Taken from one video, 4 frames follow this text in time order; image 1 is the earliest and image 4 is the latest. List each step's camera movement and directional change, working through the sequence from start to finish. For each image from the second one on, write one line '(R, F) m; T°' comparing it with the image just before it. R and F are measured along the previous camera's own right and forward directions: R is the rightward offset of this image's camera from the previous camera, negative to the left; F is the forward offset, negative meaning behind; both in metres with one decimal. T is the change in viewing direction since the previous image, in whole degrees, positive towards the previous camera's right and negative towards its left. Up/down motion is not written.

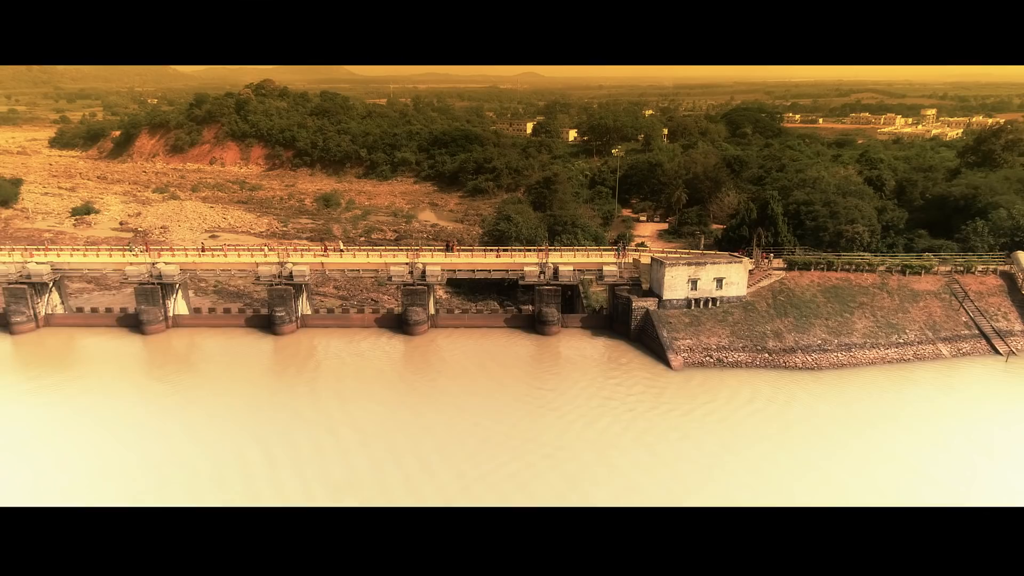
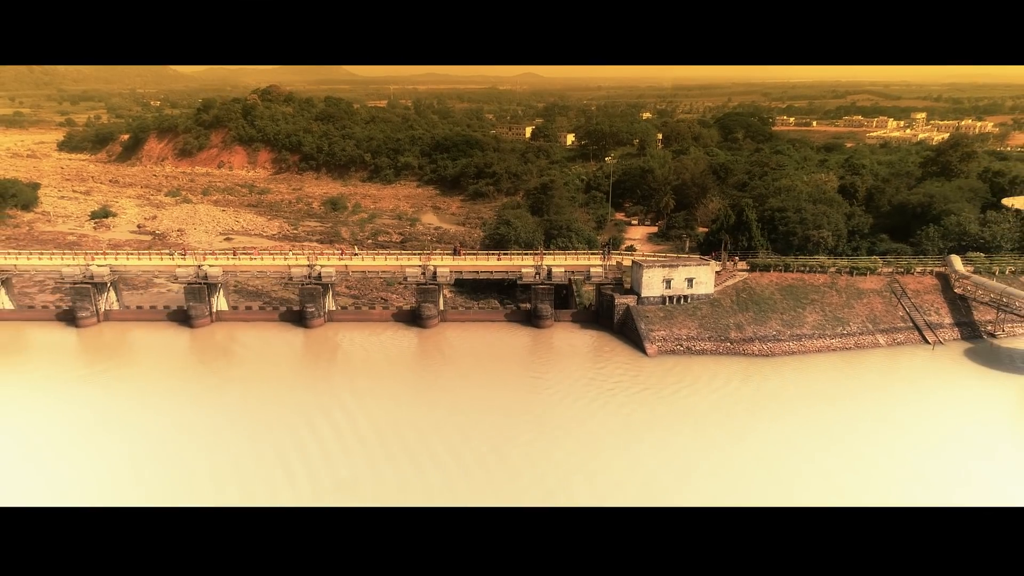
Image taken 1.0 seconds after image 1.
(0.0, -1.8) m; 0°
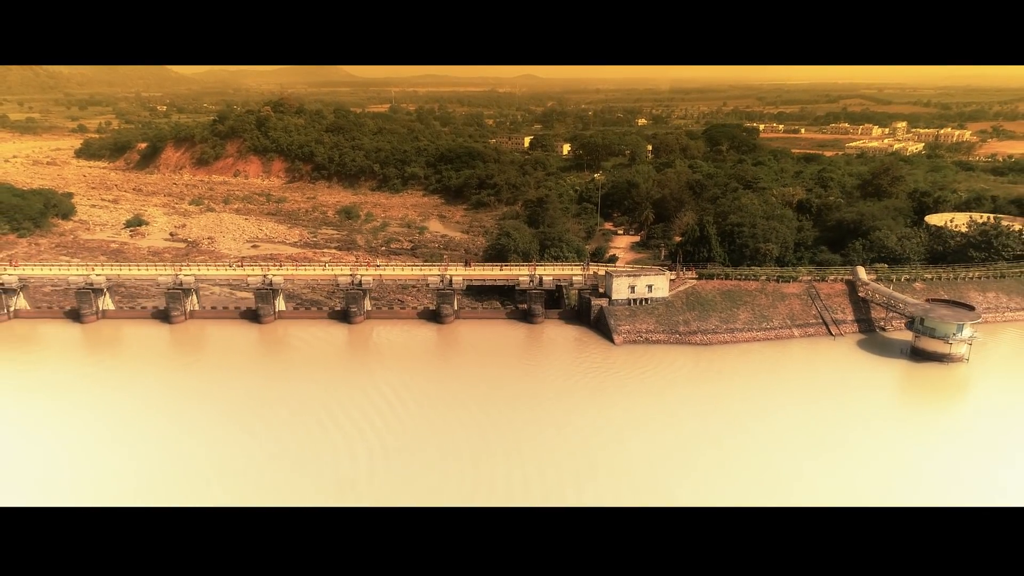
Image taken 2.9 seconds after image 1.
(0.0, -3.8) m; 0°
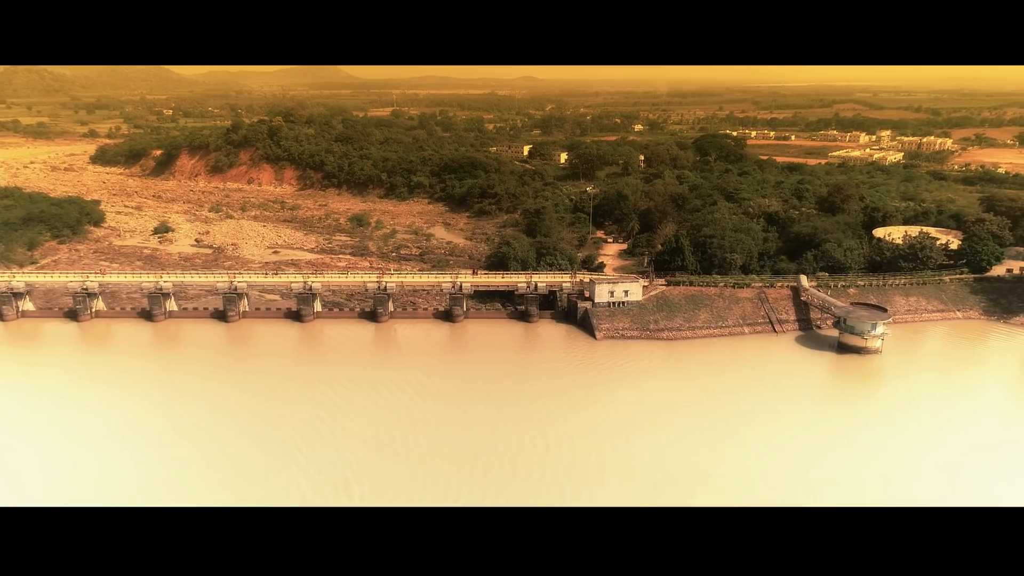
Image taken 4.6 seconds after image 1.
(0.0, -3.5) m; 0°
